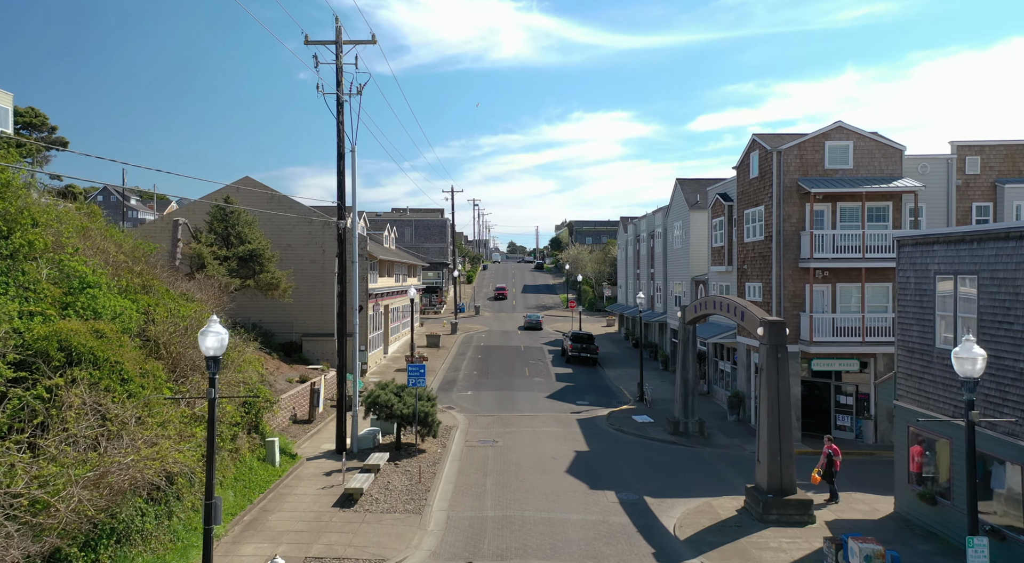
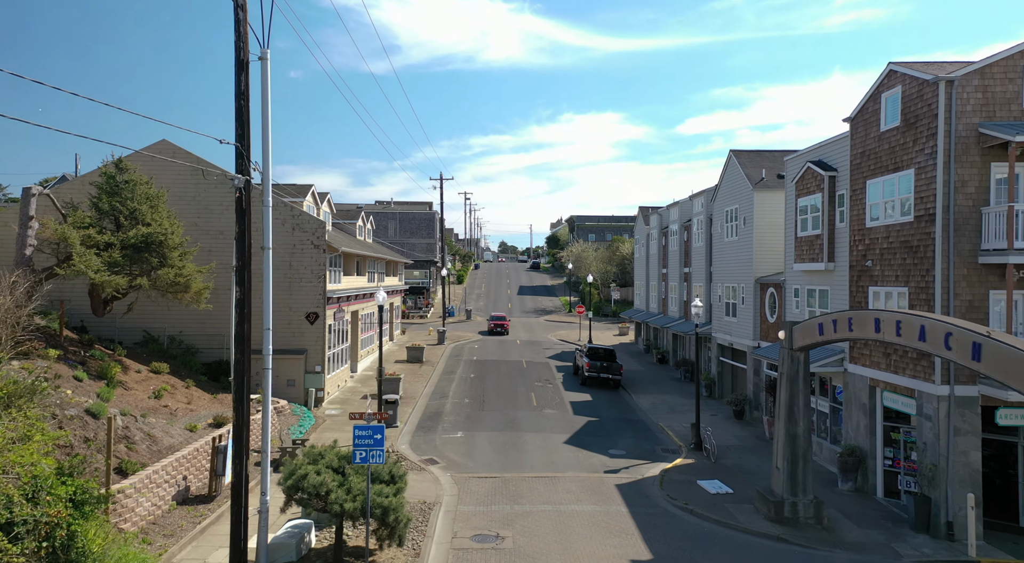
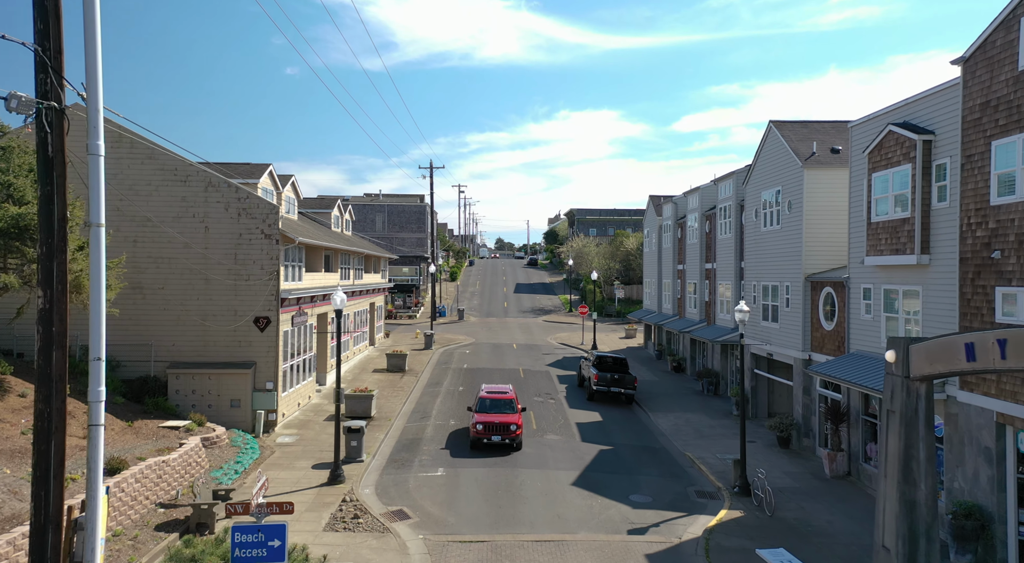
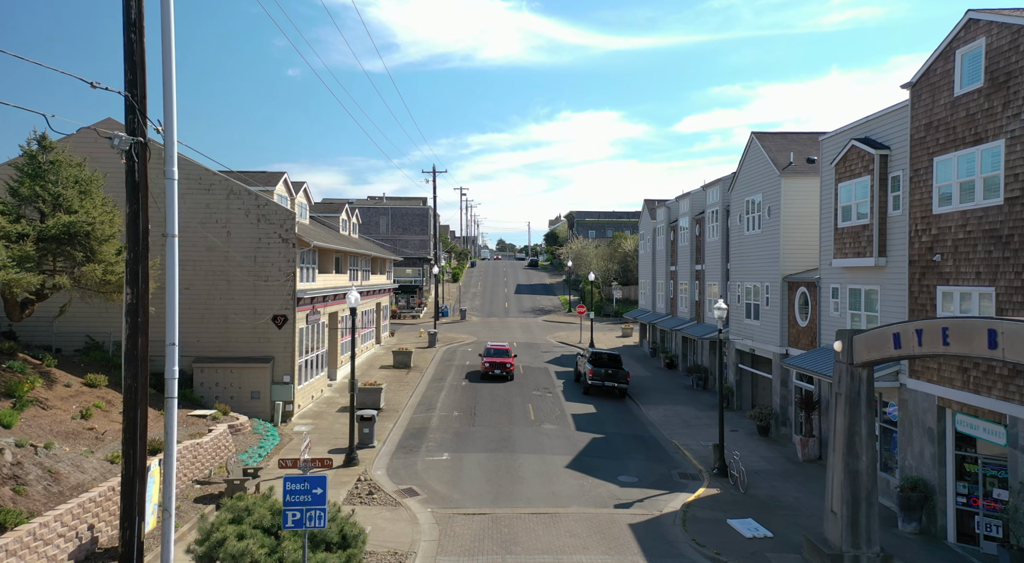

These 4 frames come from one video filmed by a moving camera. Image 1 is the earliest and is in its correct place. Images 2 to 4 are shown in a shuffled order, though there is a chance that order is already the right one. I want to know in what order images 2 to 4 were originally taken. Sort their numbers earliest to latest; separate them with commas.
2, 4, 3
